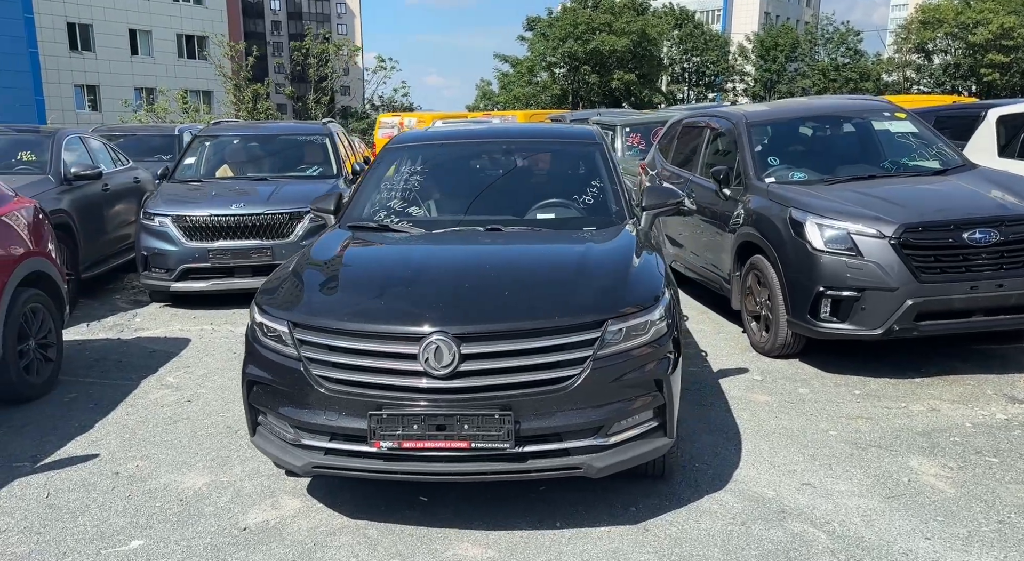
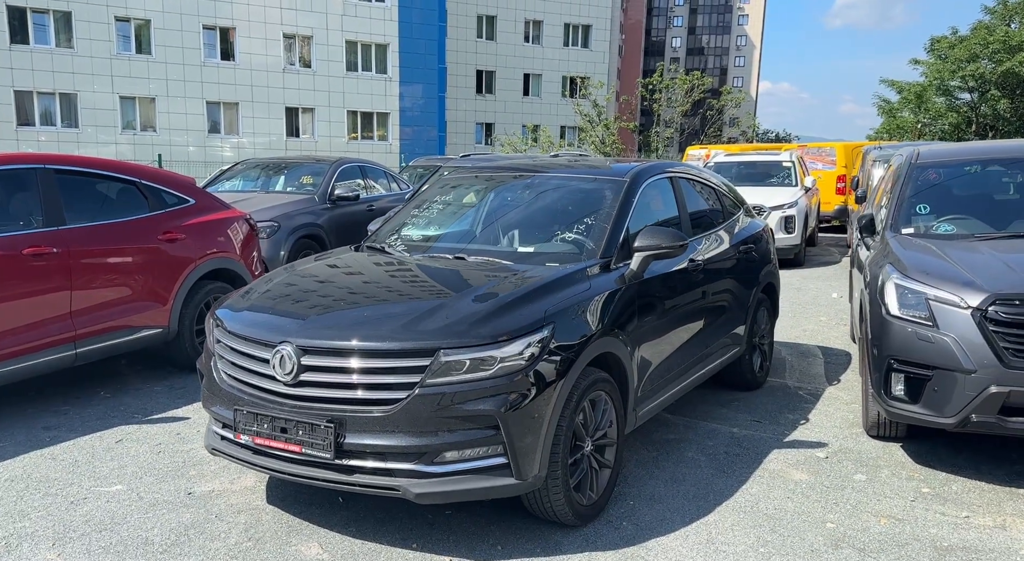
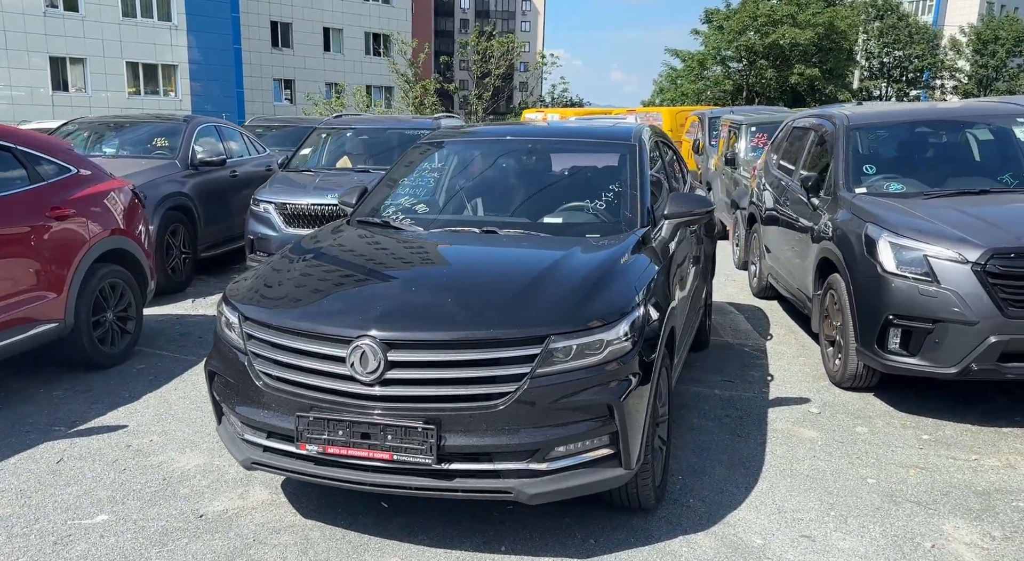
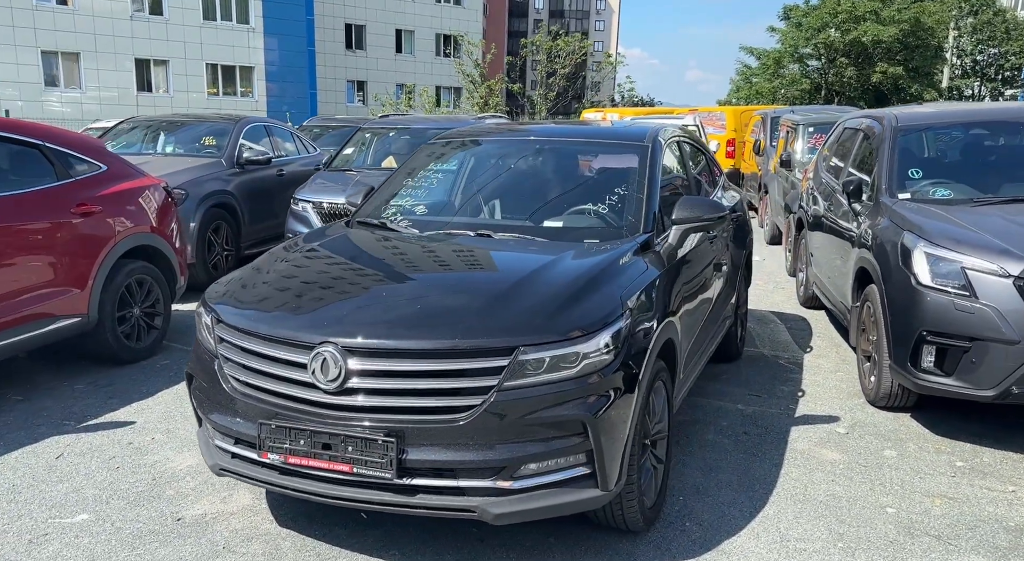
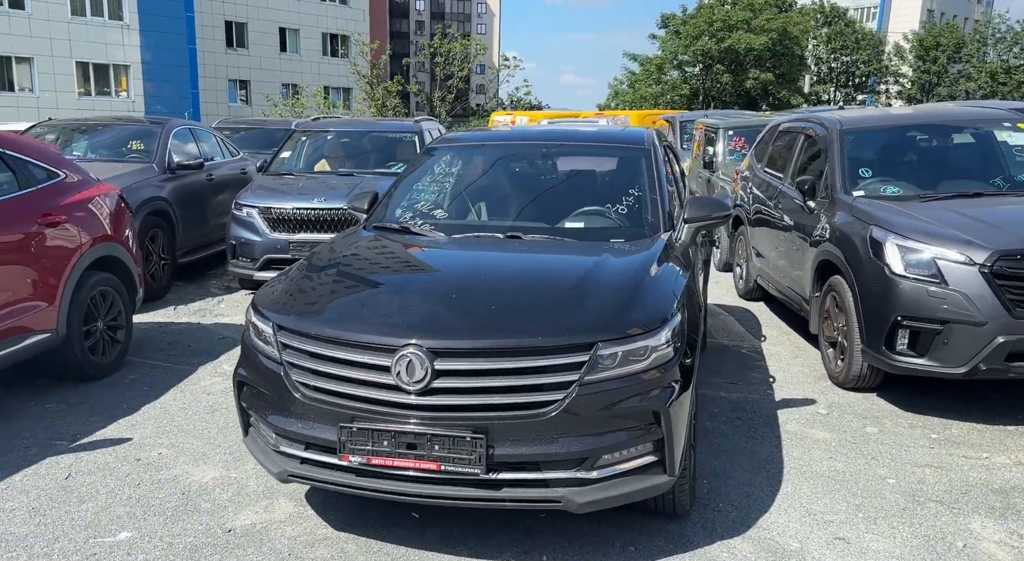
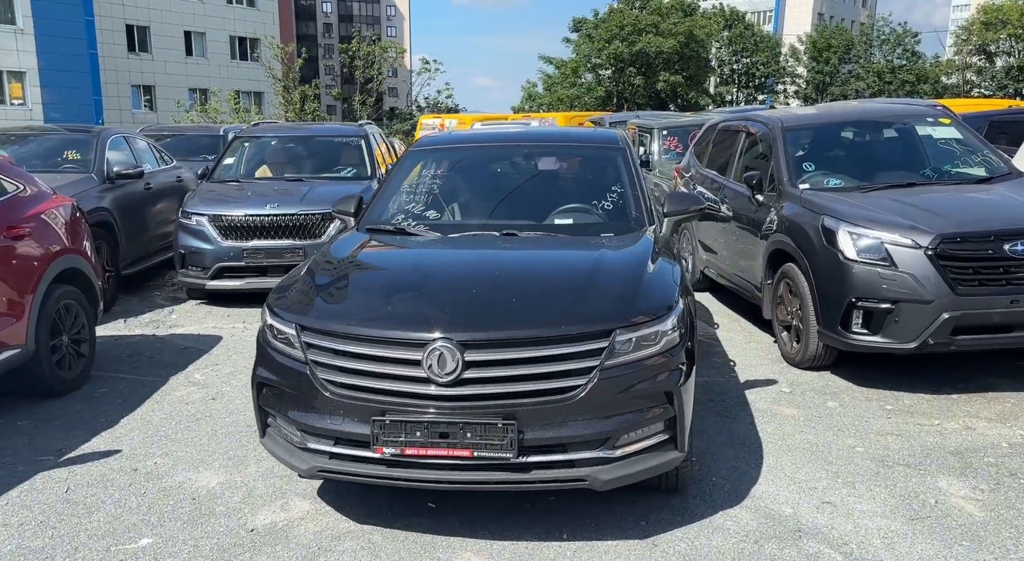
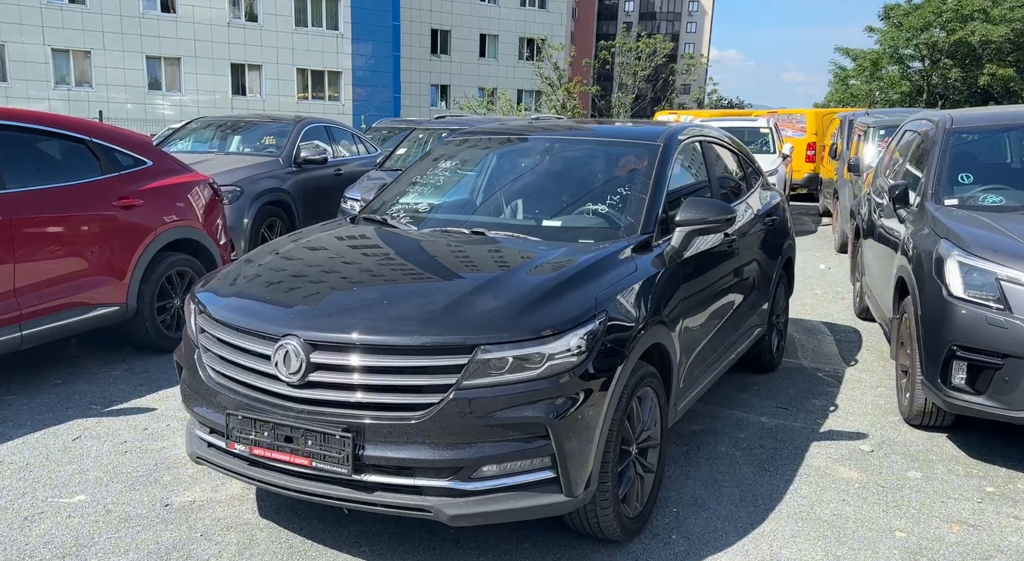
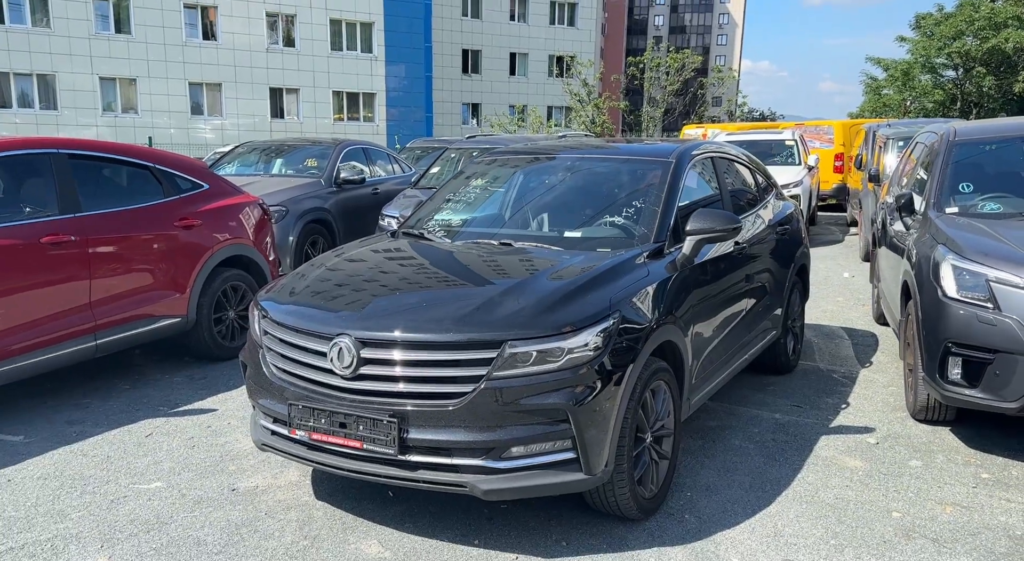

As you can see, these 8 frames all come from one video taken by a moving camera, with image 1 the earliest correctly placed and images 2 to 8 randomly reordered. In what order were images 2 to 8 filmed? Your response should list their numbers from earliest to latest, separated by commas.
6, 5, 3, 4, 7, 8, 2
